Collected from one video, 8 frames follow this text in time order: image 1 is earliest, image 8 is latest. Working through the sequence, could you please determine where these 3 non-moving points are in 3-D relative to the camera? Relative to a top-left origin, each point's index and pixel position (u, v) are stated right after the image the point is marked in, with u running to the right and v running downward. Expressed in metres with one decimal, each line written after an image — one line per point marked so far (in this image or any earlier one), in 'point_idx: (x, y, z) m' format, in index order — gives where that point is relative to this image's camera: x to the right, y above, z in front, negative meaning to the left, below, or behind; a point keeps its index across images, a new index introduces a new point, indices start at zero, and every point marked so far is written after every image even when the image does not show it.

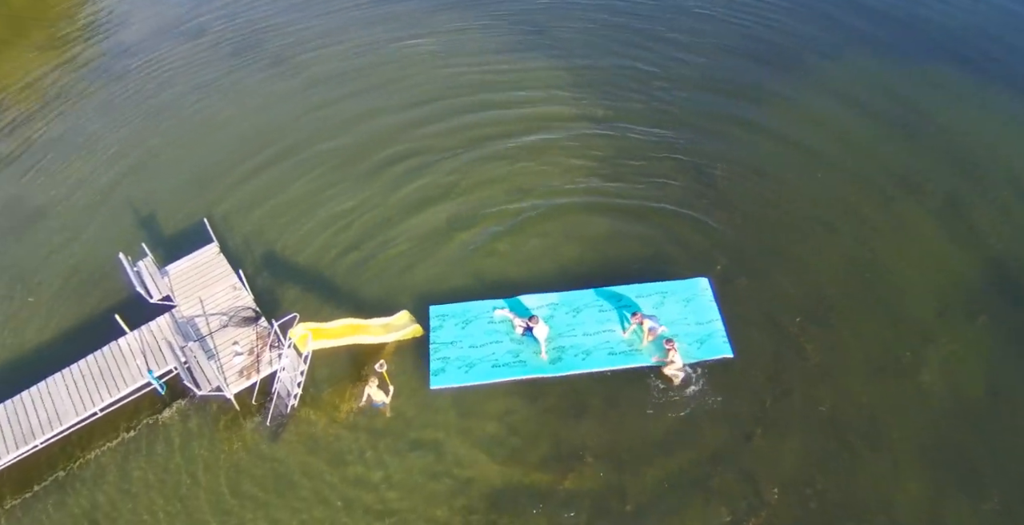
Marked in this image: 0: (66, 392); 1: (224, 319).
0: (-10.8, -3.2, +16.4) m
1: (-7.6, -1.5, +17.9) m
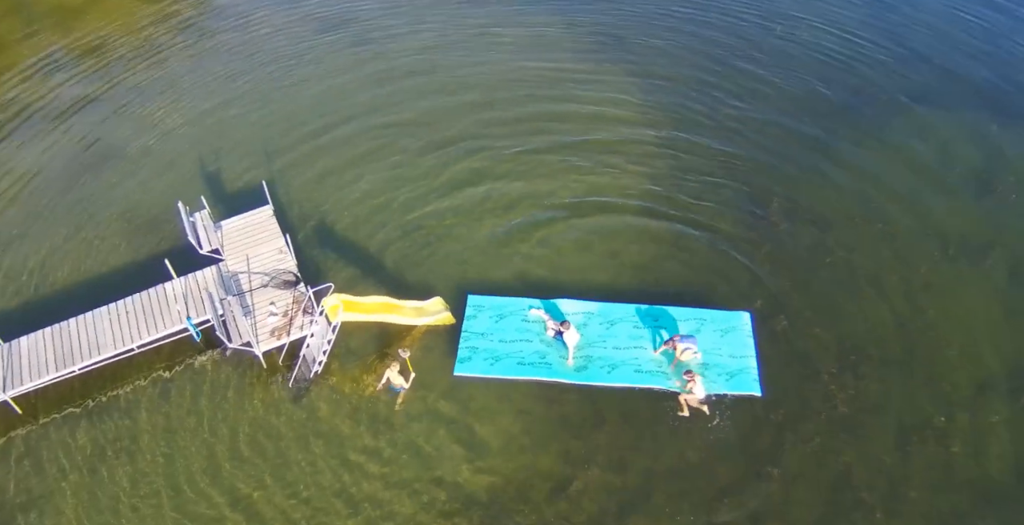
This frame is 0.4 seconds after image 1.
0: (-10.2, -1.6, +17.3) m
1: (-6.7, -0.5, +18.5) m
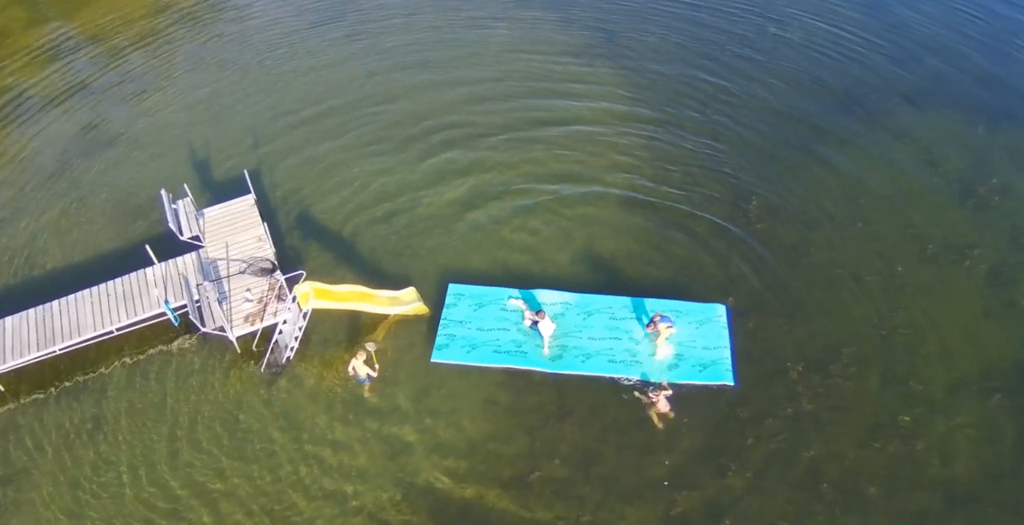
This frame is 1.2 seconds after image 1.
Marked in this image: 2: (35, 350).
0: (-11.1, -1.2, +17.9) m
1: (-7.5, -0.1, +19.0) m
2: (-12.1, -2.3, +17.1) m
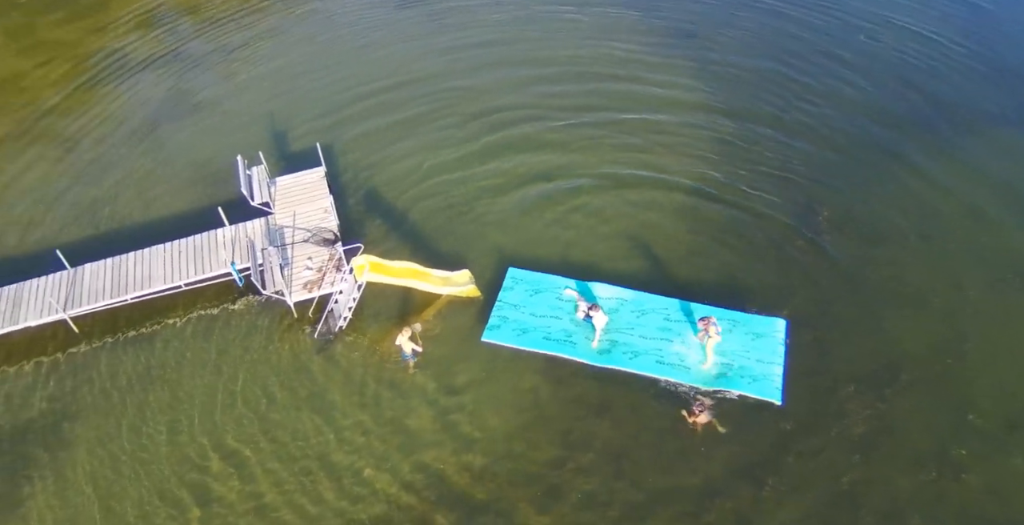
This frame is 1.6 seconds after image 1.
0: (-9.7, 0.0, +19.1) m
1: (-5.9, +0.8, +19.8) m
2: (-10.9, -1.0, +18.4) m
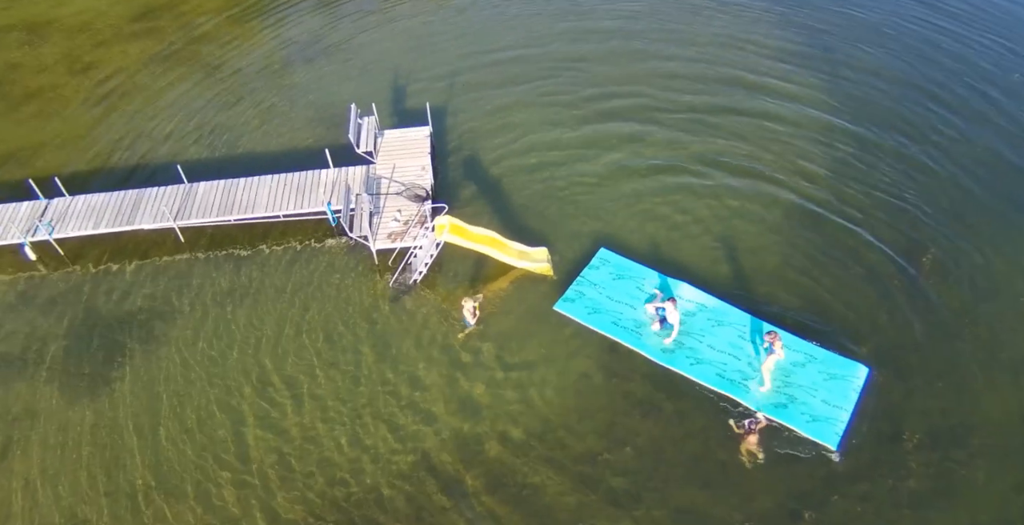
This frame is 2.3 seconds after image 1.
0: (-7.3, +2.1, +20.5) m
1: (-3.4, +2.2, +20.6) m
2: (-8.7, +1.4, +20.1) m
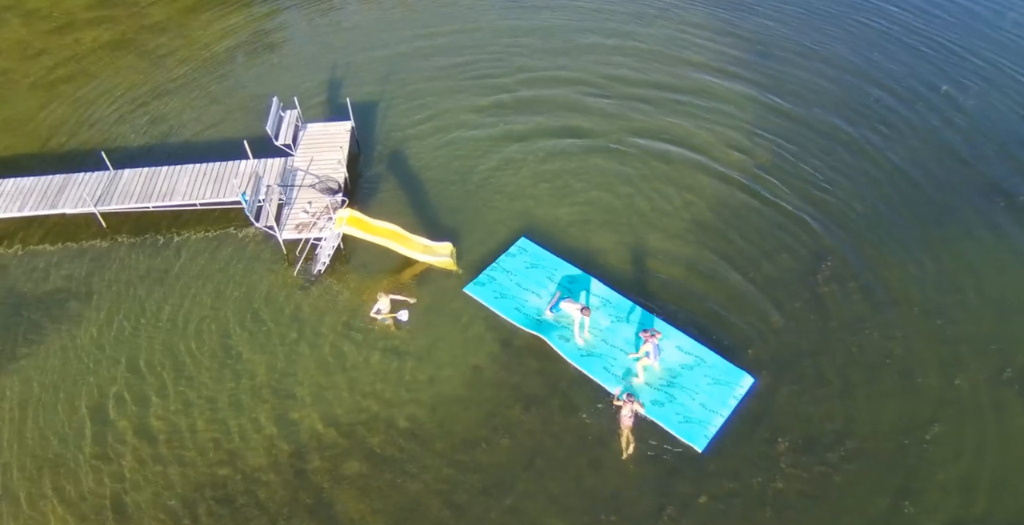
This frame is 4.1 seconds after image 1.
0: (-10.0, +2.5, +21.3) m
1: (-6.1, +2.5, +21.3) m
2: (-11.5, +1.8, +20.9) m
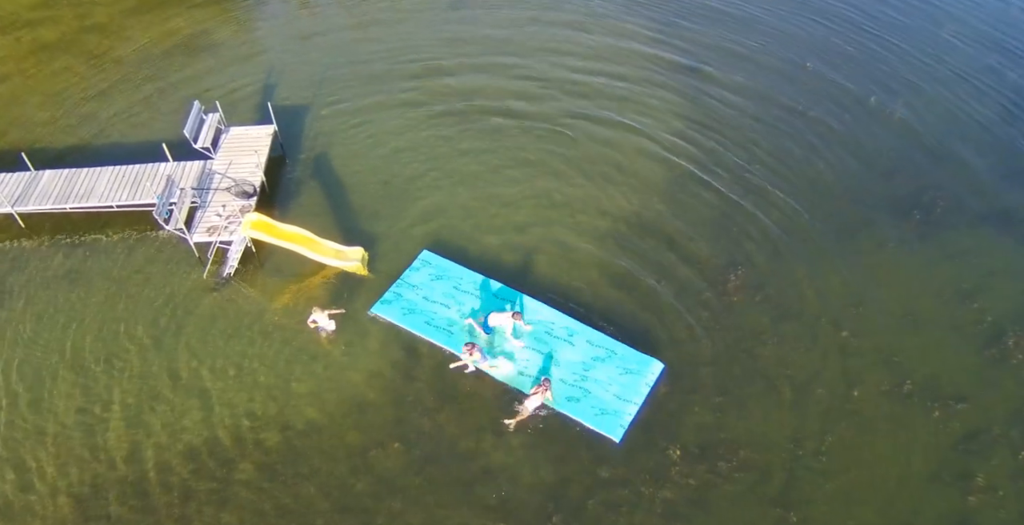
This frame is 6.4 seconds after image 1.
0: (-12.7, +2.5, +21.5) m
1: (-8.8, +2.4, +21.5) m
2: (-14.1, +1.8, +21.1) m
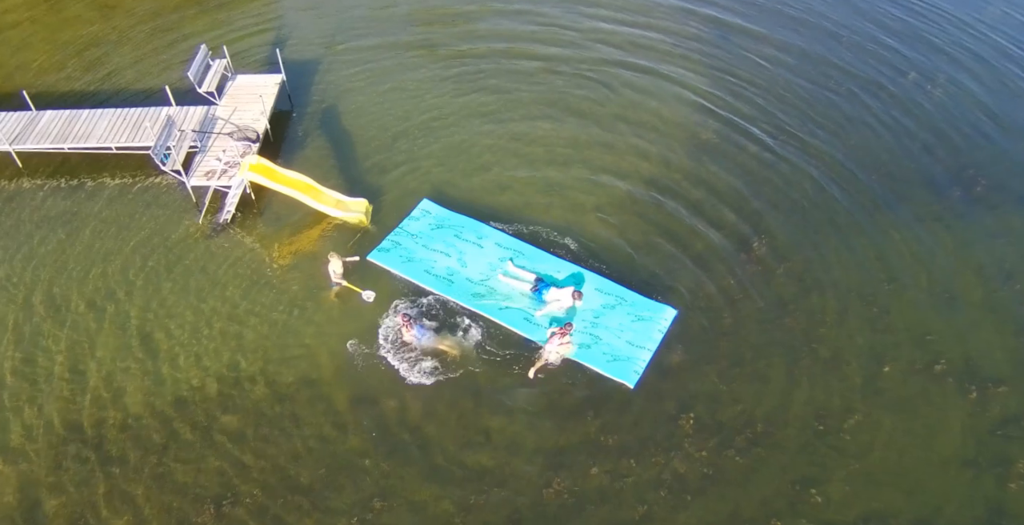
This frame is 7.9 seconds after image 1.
0: (-12.3, +4.1, +20.8) m
1: (-8.4, +4.0, +20.7) m
2: (-13.7, +3.6, +20.4) m
